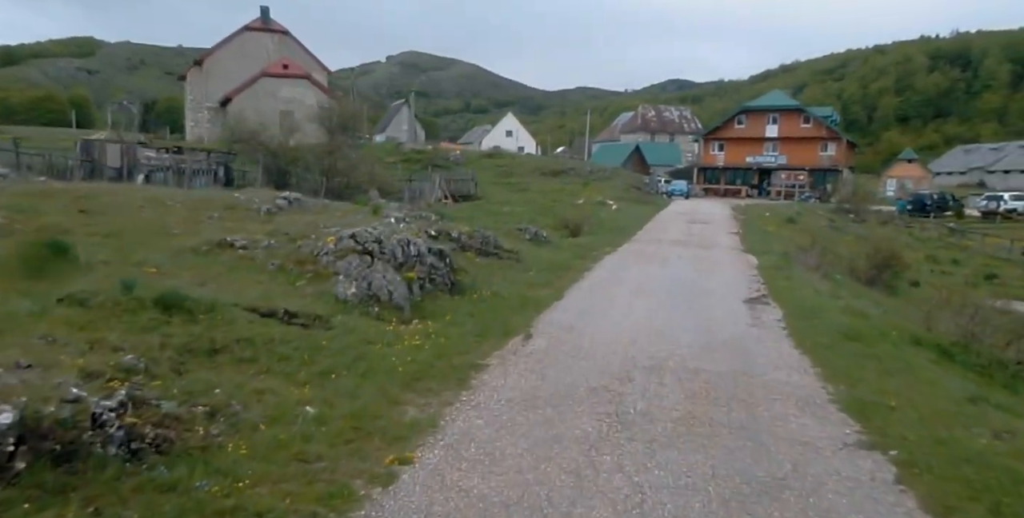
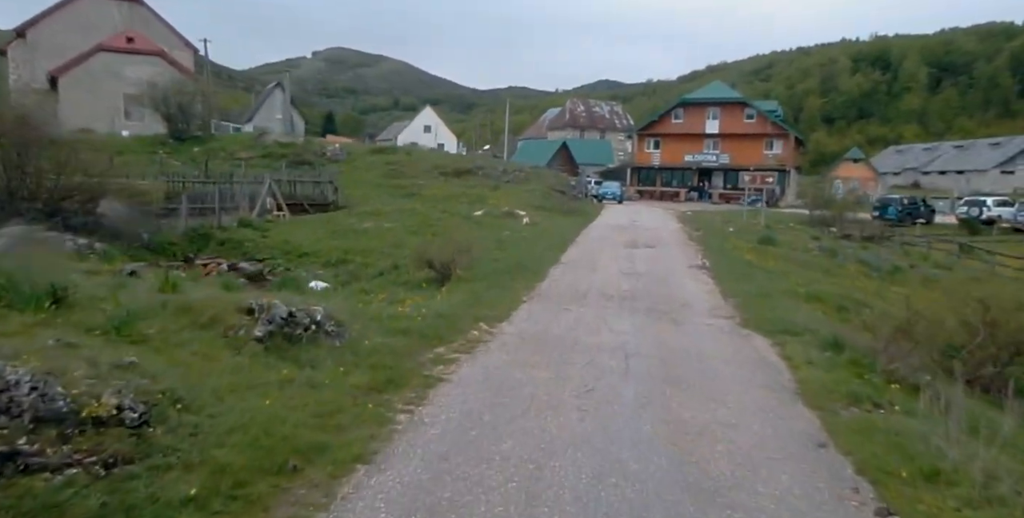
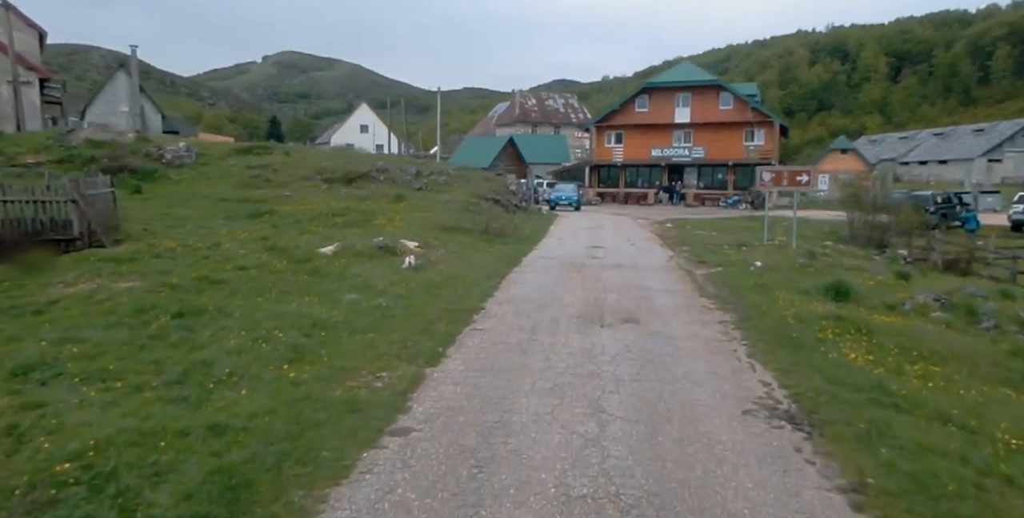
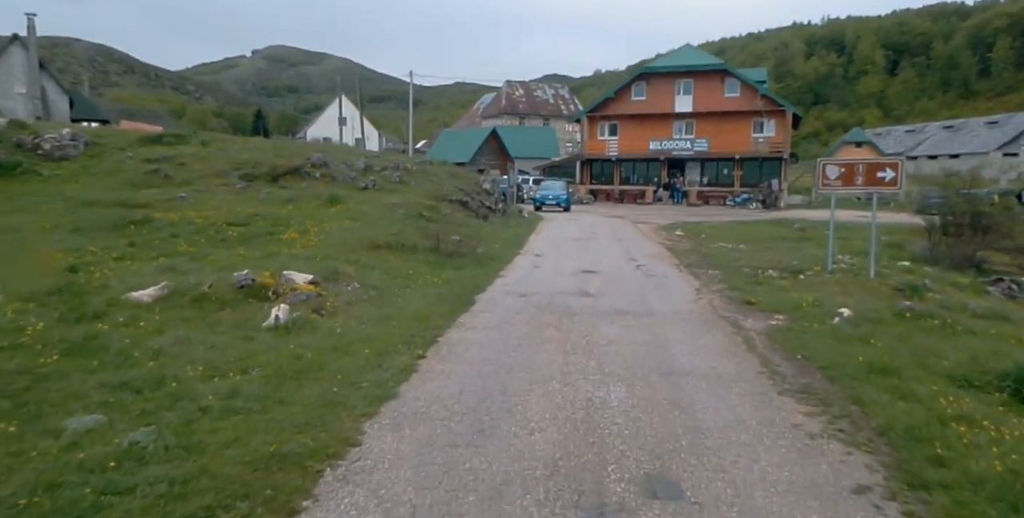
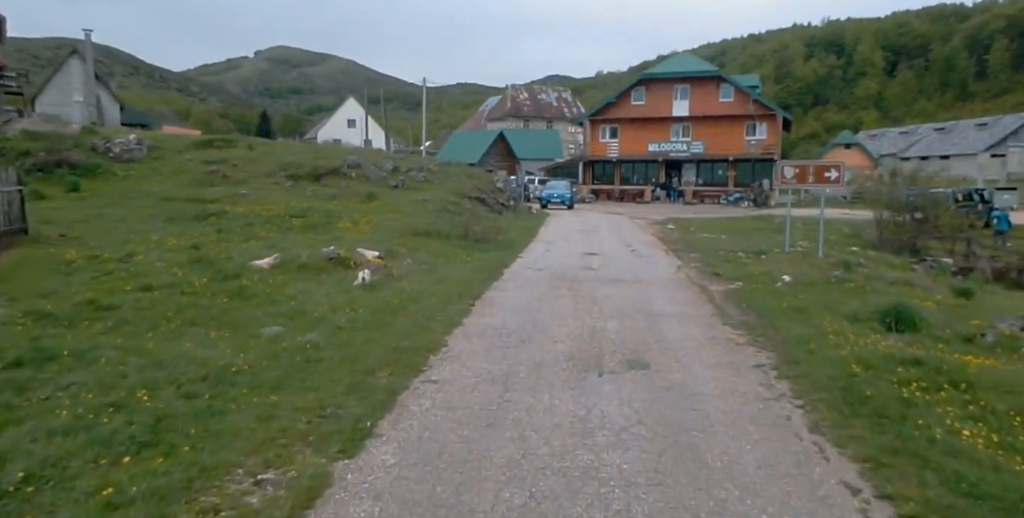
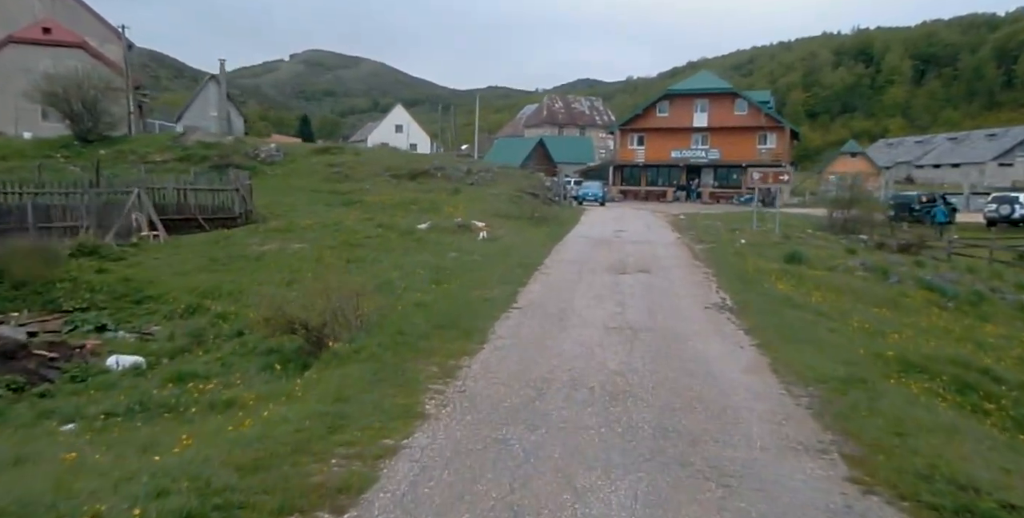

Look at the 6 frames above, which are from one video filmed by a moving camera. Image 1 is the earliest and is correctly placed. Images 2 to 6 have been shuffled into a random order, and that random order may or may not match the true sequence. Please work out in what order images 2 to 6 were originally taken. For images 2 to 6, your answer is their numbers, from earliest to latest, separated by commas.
2, 6, 3, 5, 4
